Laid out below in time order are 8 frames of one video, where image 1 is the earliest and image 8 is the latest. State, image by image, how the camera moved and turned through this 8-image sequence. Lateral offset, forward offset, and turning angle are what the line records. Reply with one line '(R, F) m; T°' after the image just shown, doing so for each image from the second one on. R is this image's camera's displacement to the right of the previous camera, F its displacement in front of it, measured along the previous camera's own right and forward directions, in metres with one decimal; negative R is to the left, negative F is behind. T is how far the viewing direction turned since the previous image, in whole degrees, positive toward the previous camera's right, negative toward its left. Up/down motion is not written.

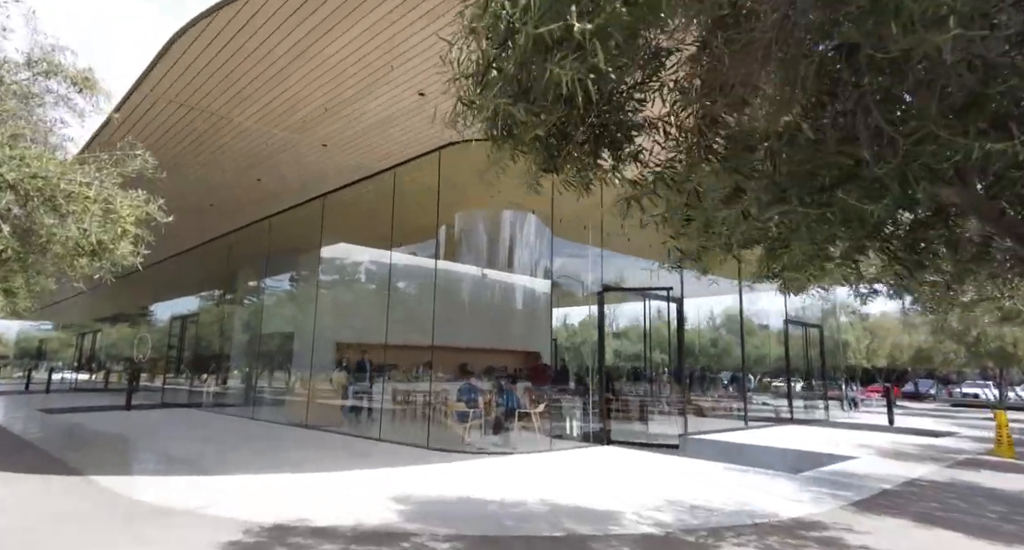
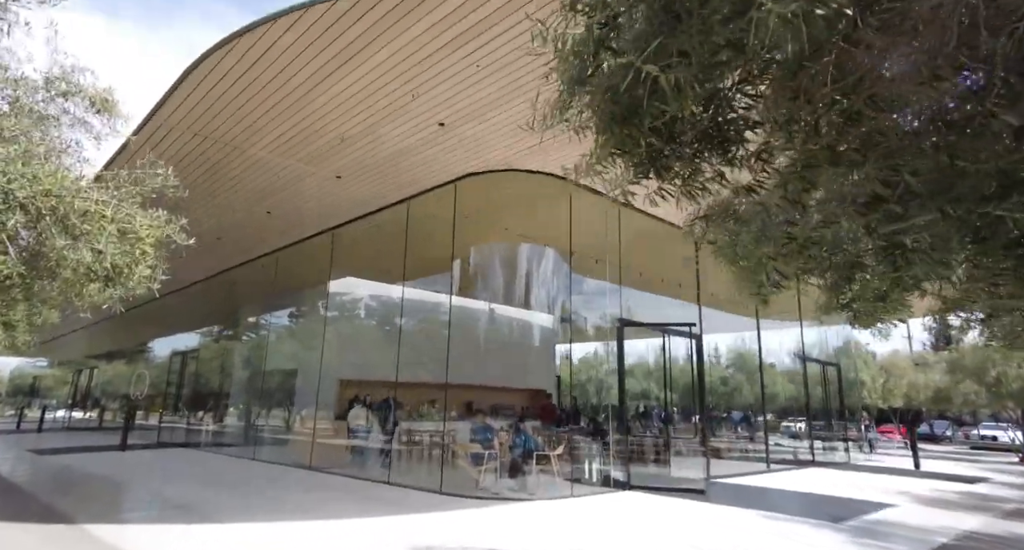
(-0.2, +0.3) m; 0°
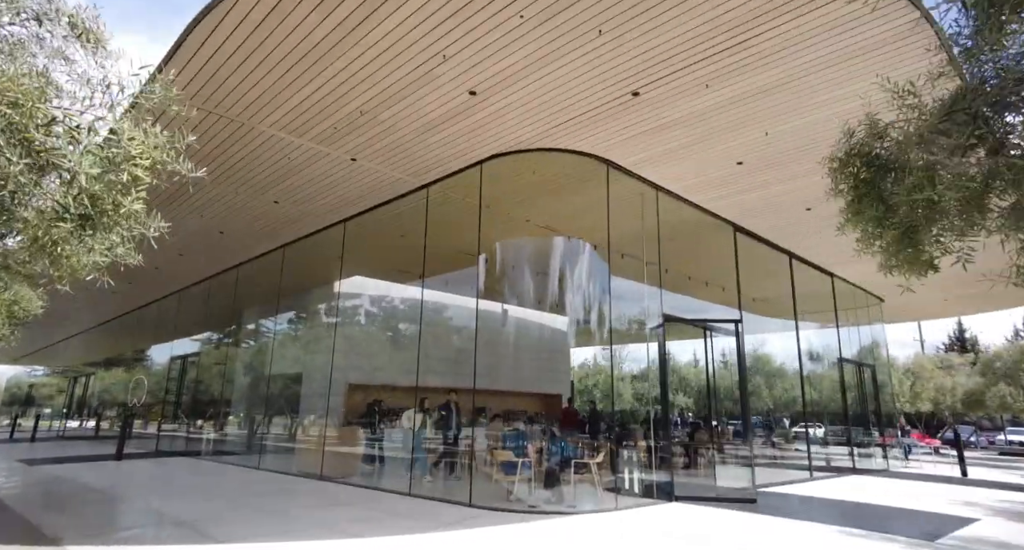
(-0.4, +0.7) m; 0°
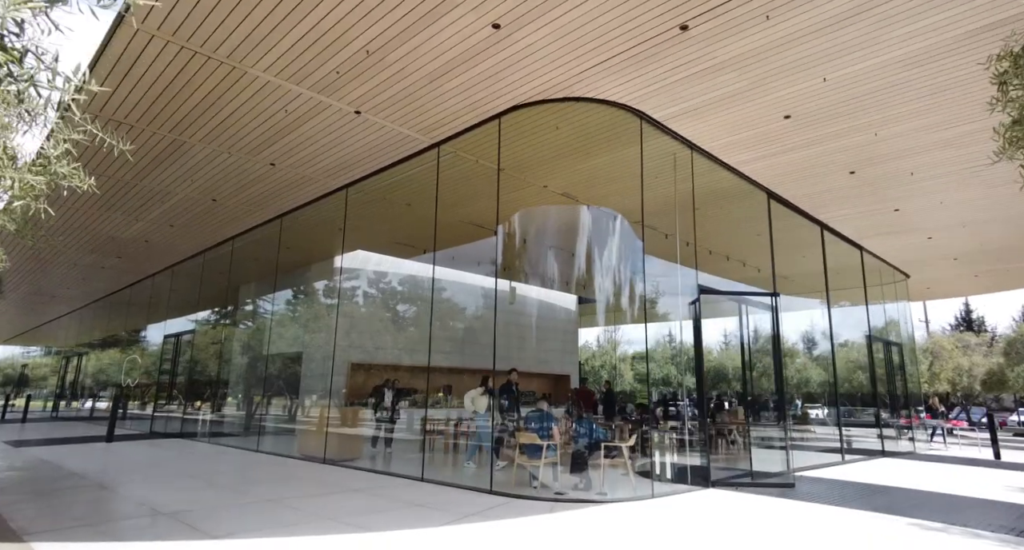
(-0.3, +0.7) m; 0°
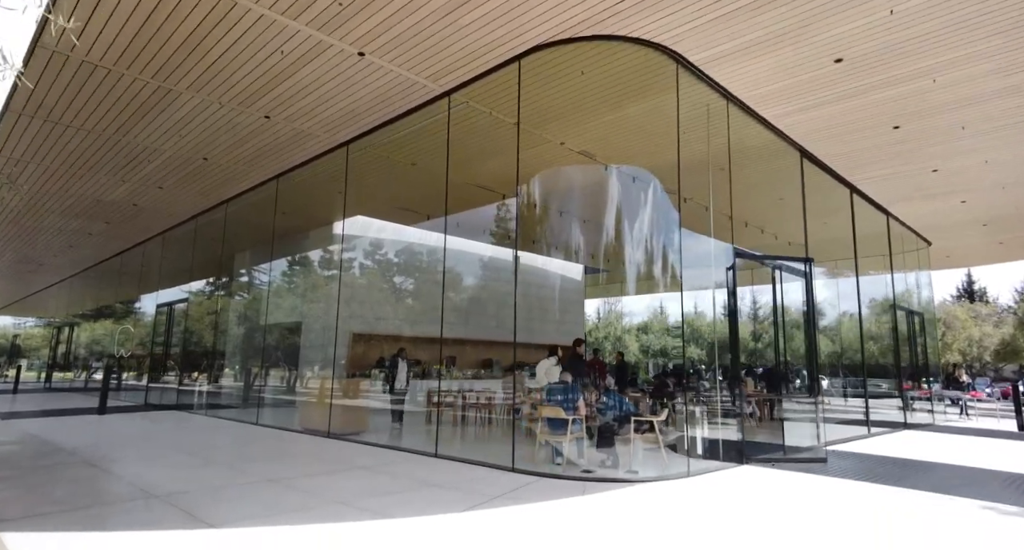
(-0.3, +0.6) m; 0°
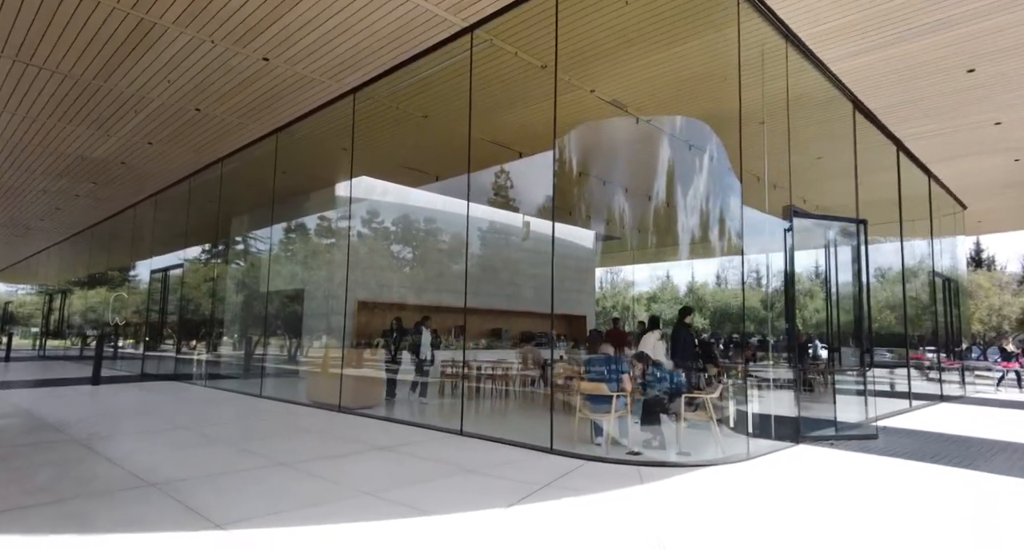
(-0.4, +0.7) m; 0°
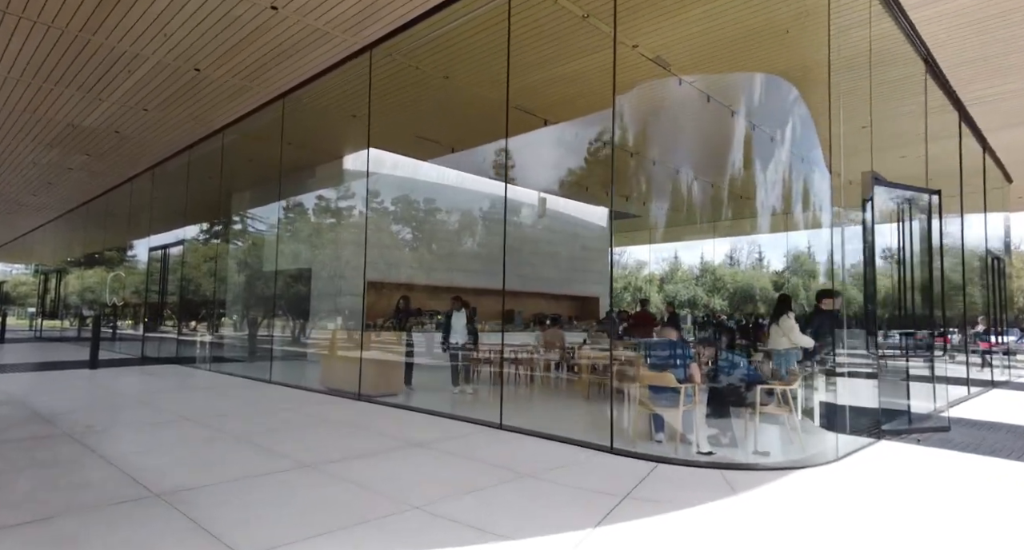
(-0.4, +0.7) m; 0°
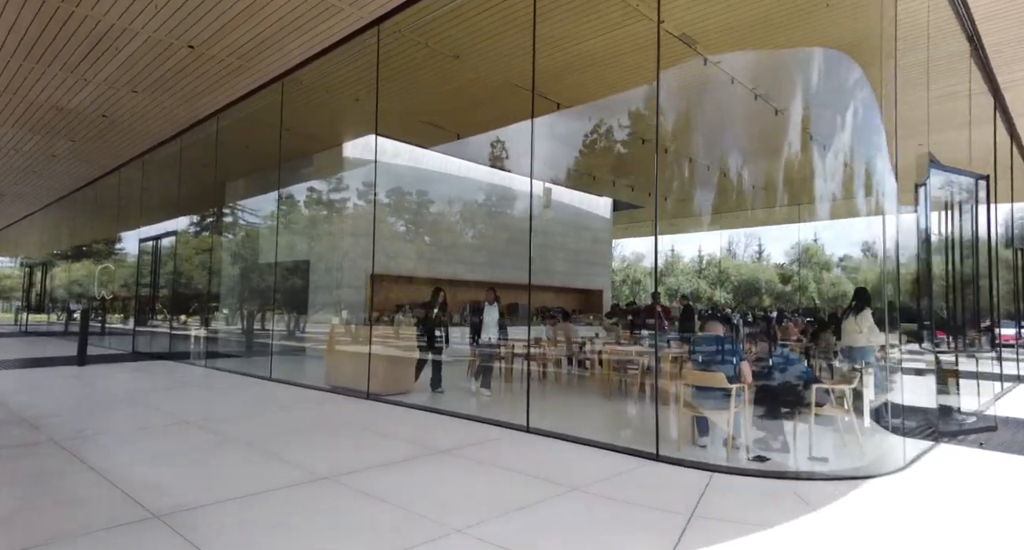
(-0.3, +0.4) m; +1°
